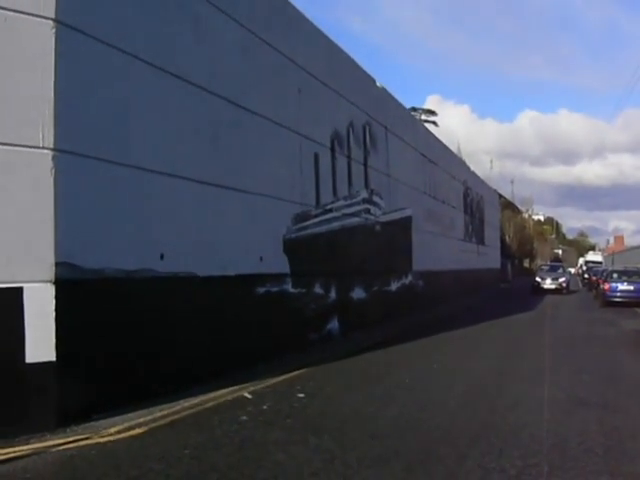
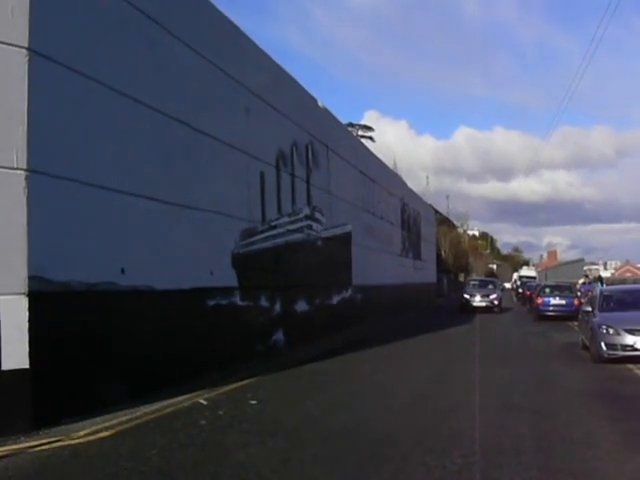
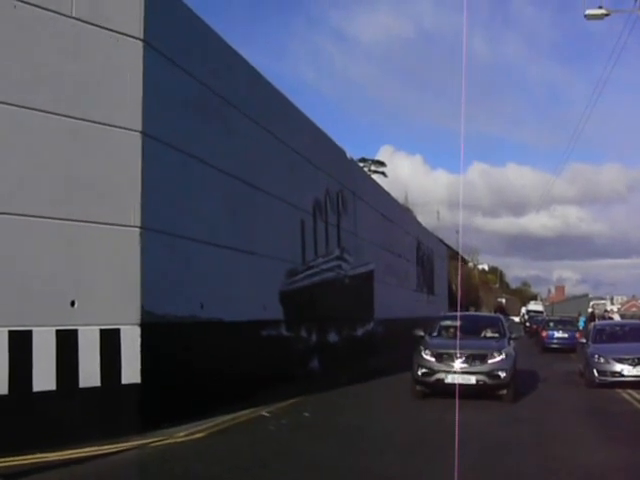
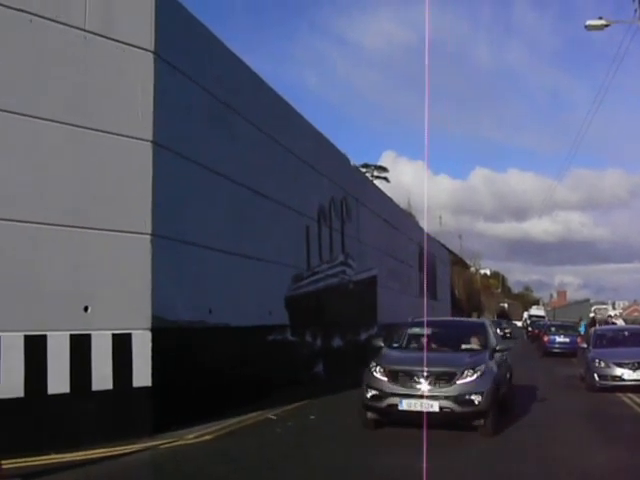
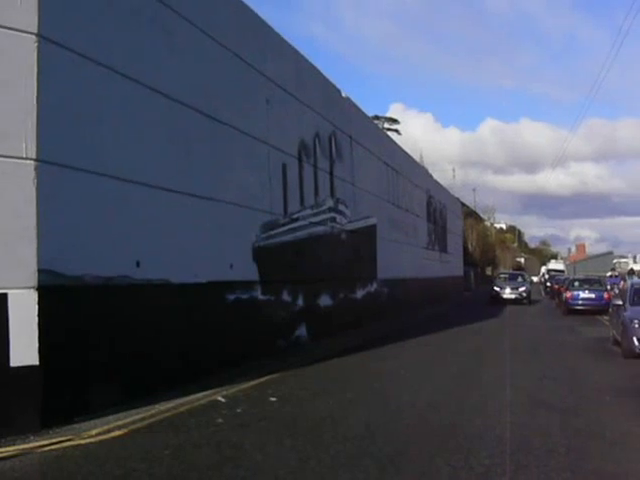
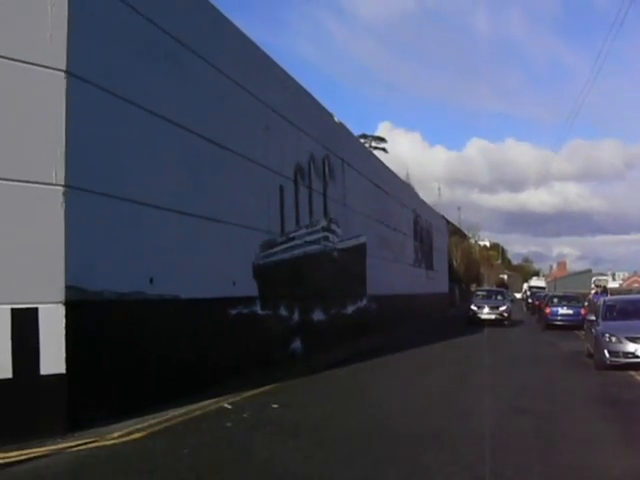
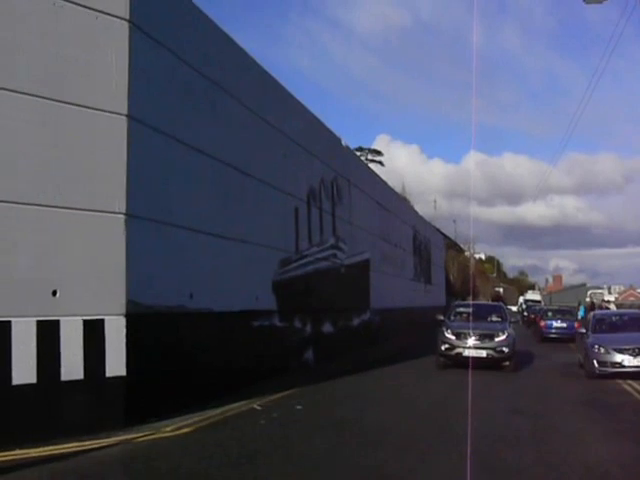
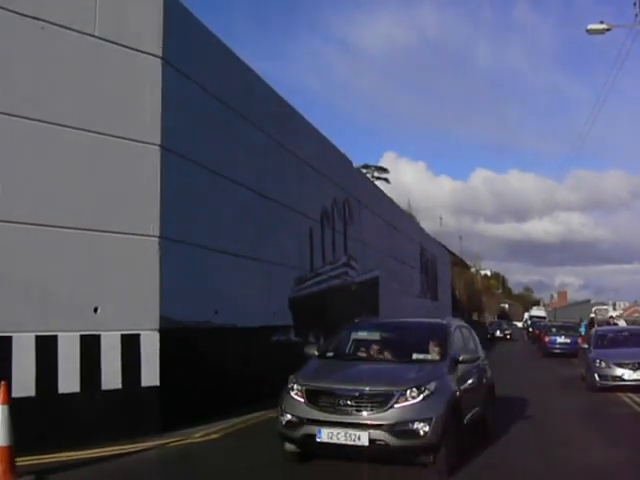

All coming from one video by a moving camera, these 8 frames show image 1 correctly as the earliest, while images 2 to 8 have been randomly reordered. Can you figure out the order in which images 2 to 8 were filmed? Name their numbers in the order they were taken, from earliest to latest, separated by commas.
5, 2, 6, 7, 3, 4, 8
